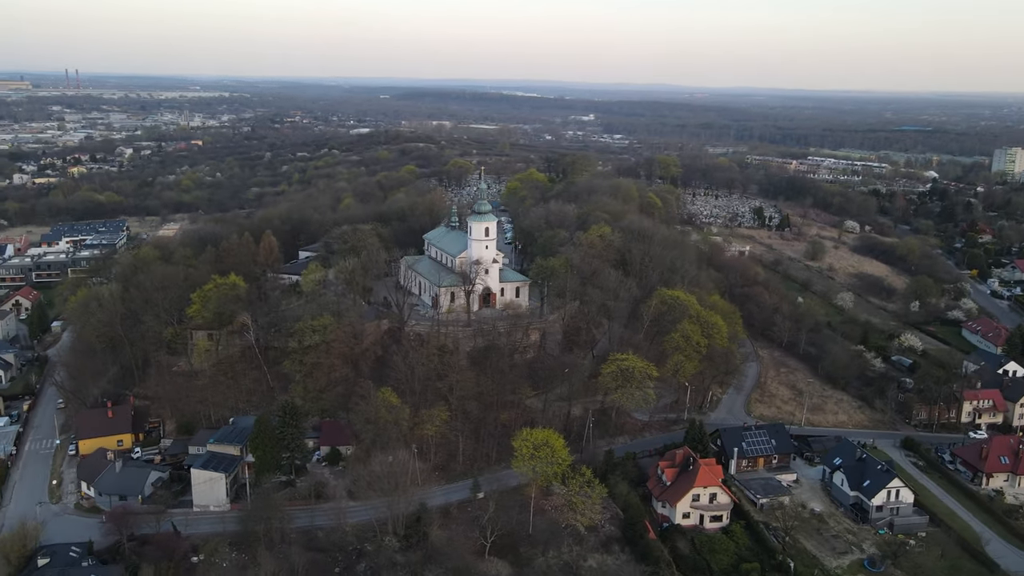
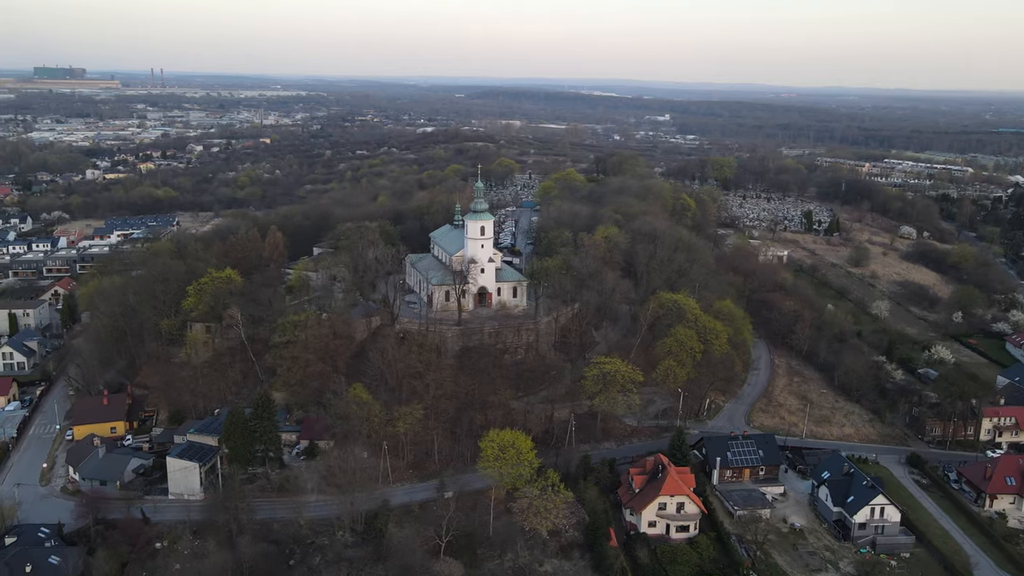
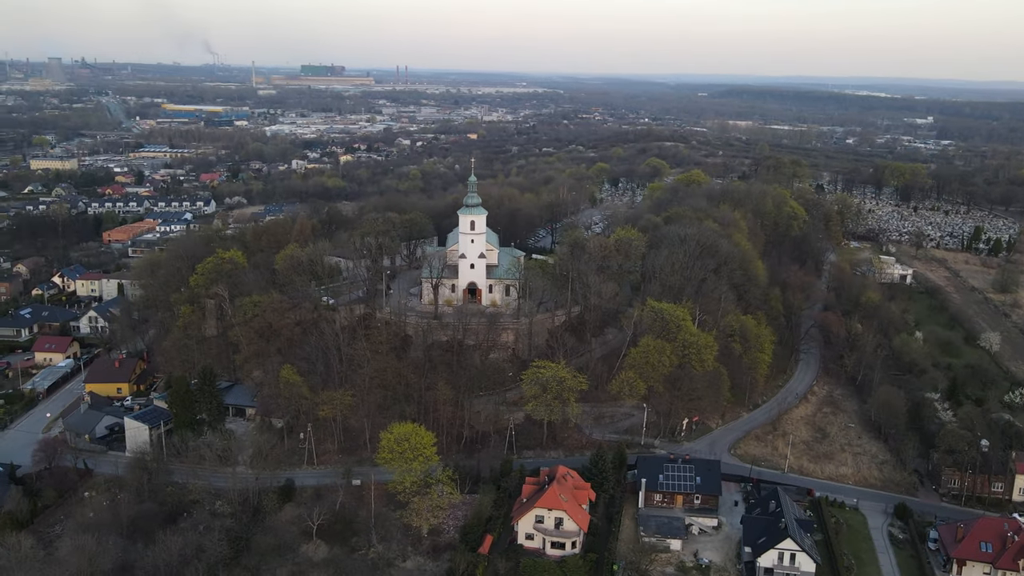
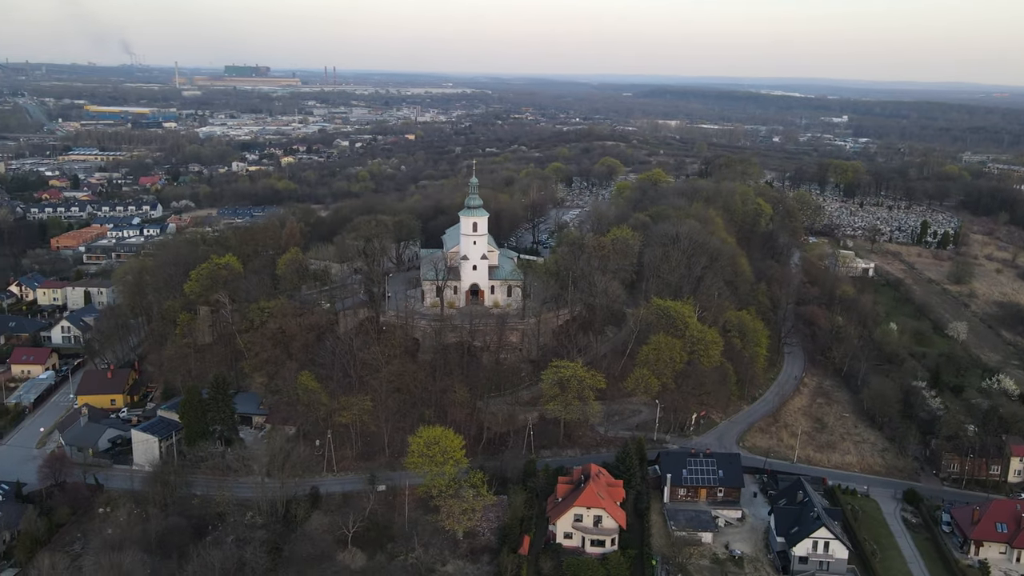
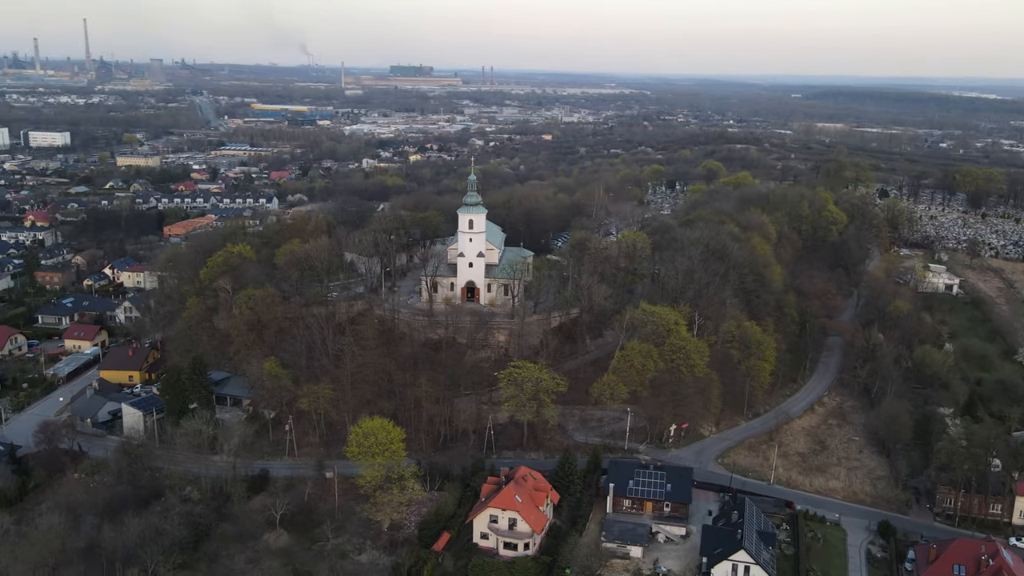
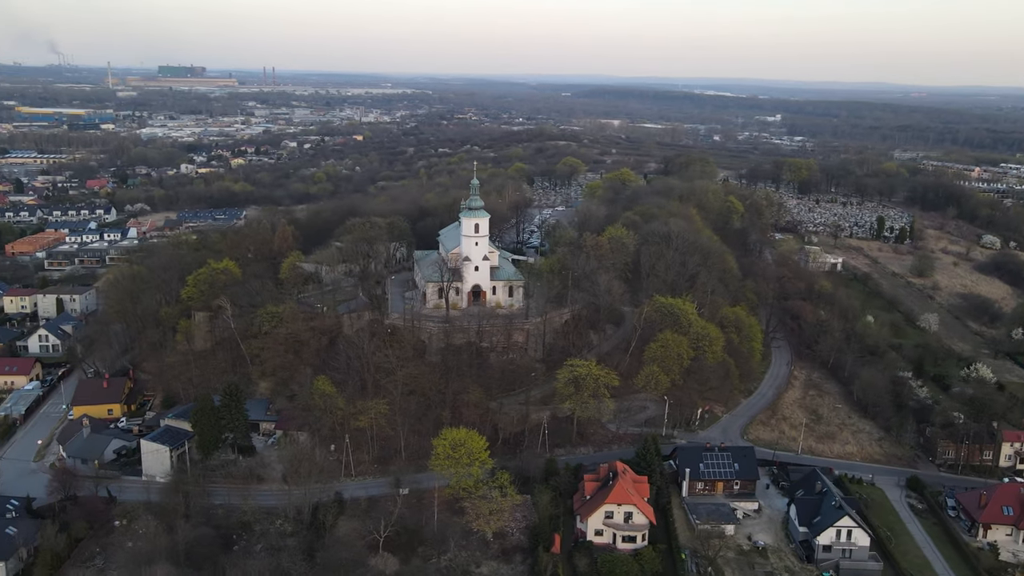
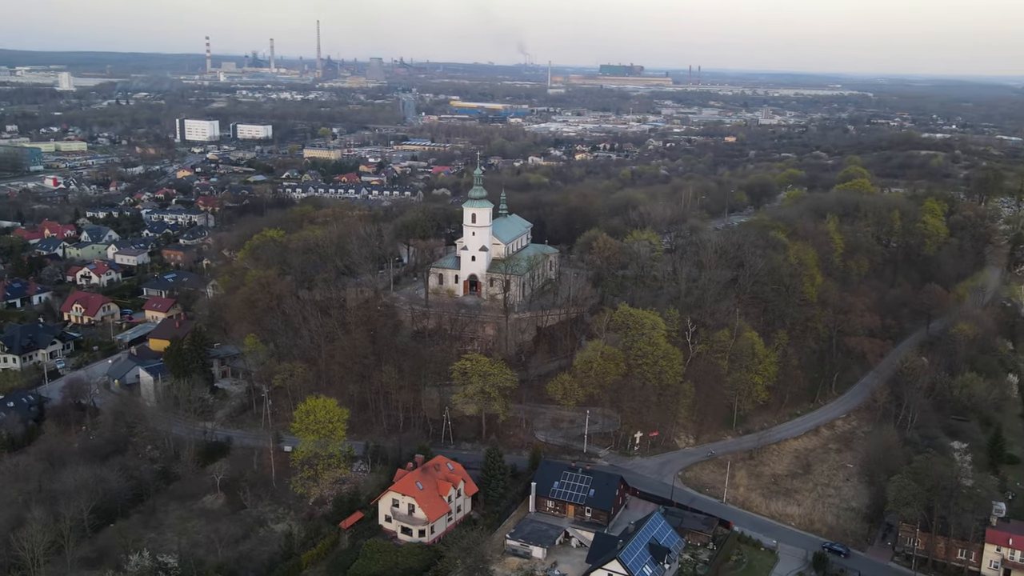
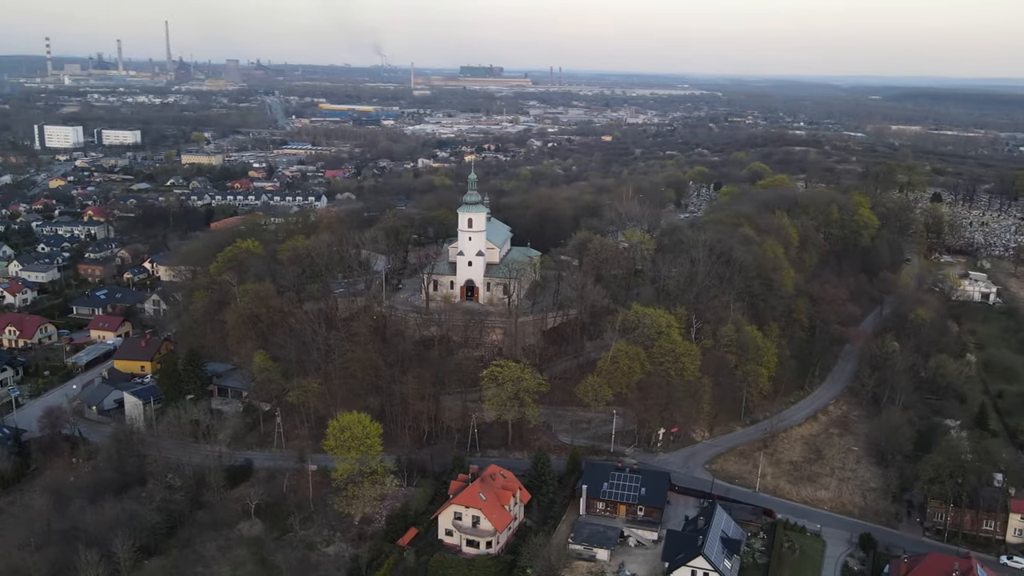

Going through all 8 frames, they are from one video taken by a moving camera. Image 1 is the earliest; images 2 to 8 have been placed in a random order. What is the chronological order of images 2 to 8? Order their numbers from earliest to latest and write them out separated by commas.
2, 6, 4, 3, 5, 8, 7
